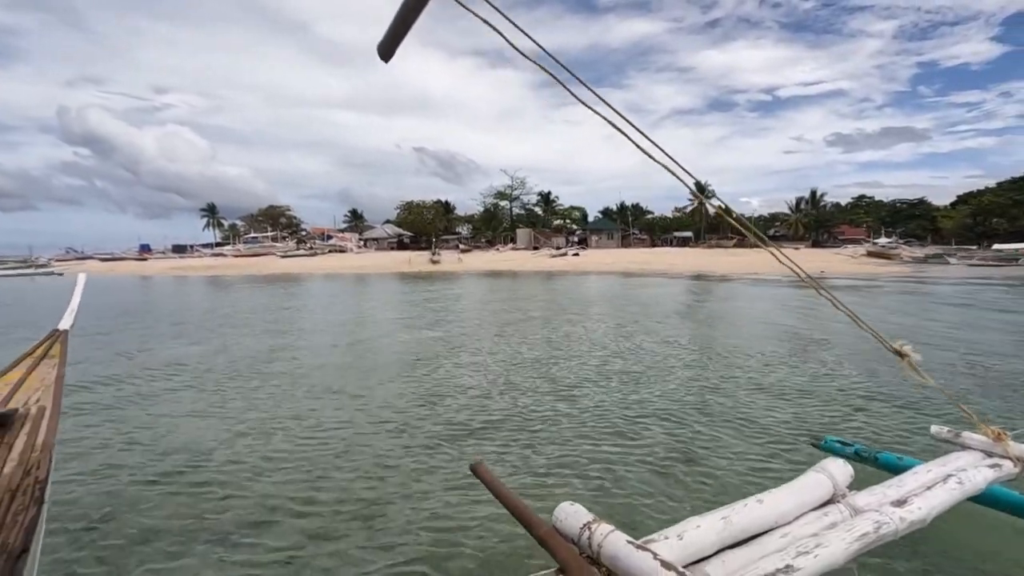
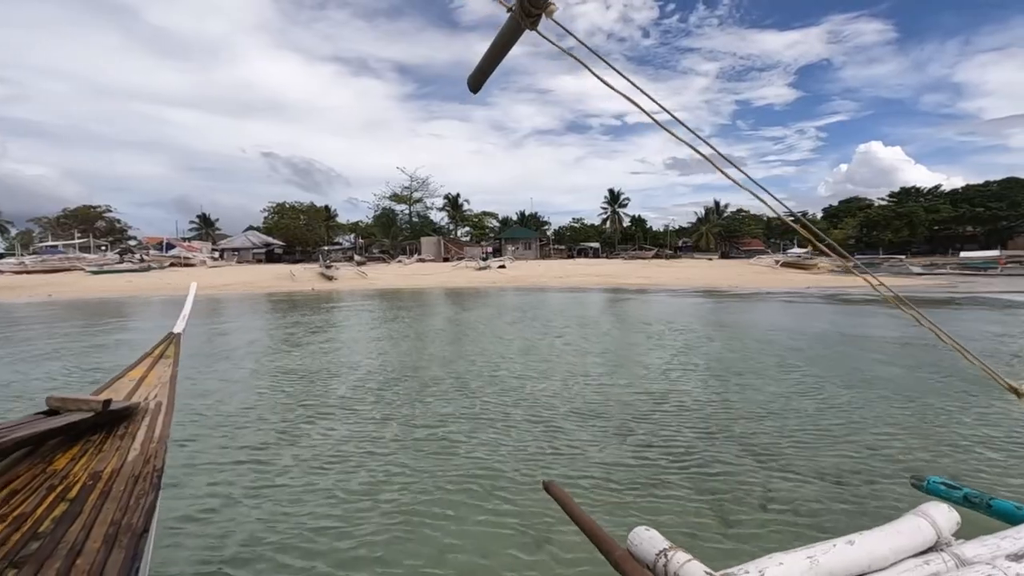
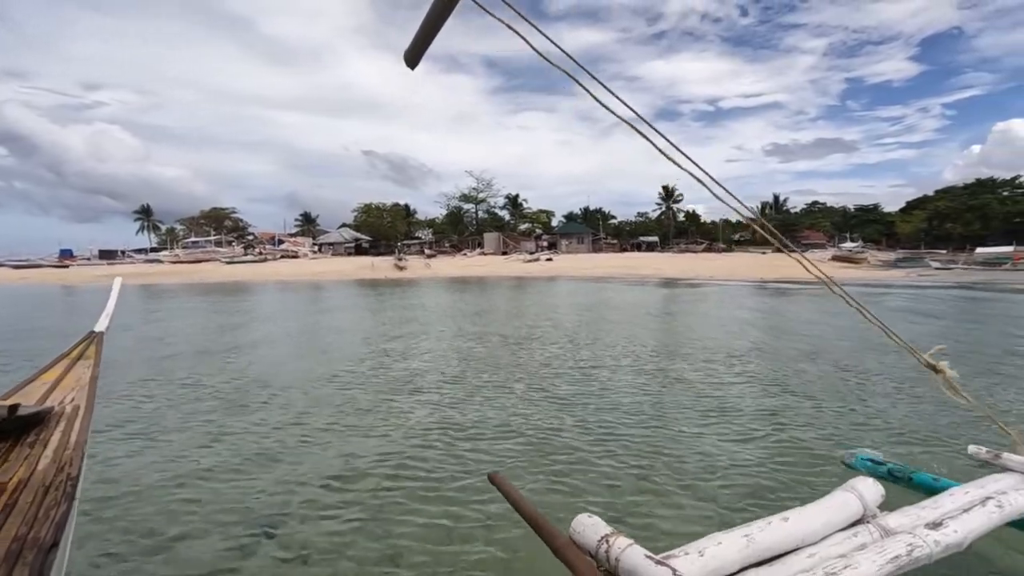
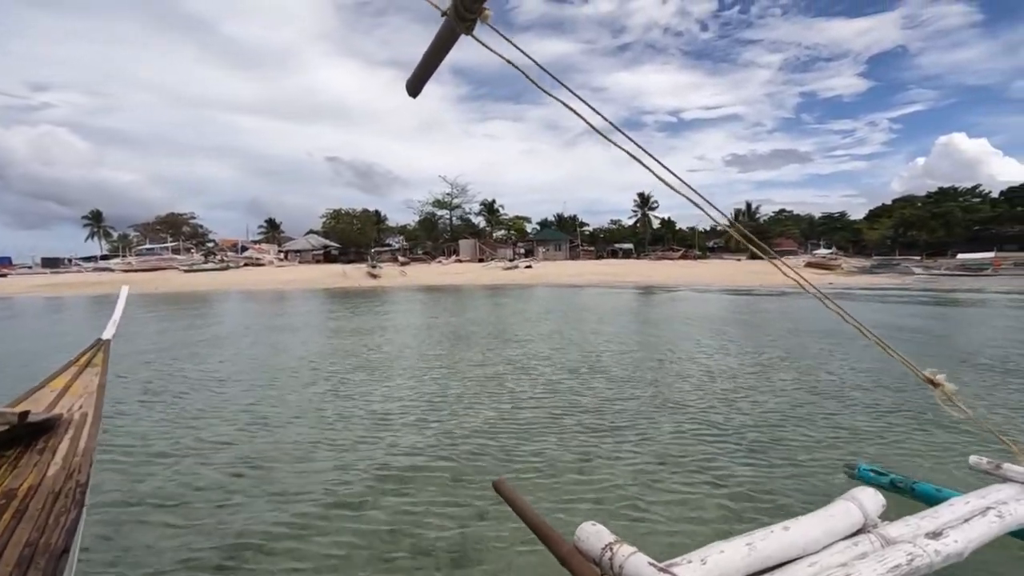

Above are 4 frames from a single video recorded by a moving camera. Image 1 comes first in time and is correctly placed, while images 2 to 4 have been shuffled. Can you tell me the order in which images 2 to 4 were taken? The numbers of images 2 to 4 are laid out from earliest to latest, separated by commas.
3, 4, 2
